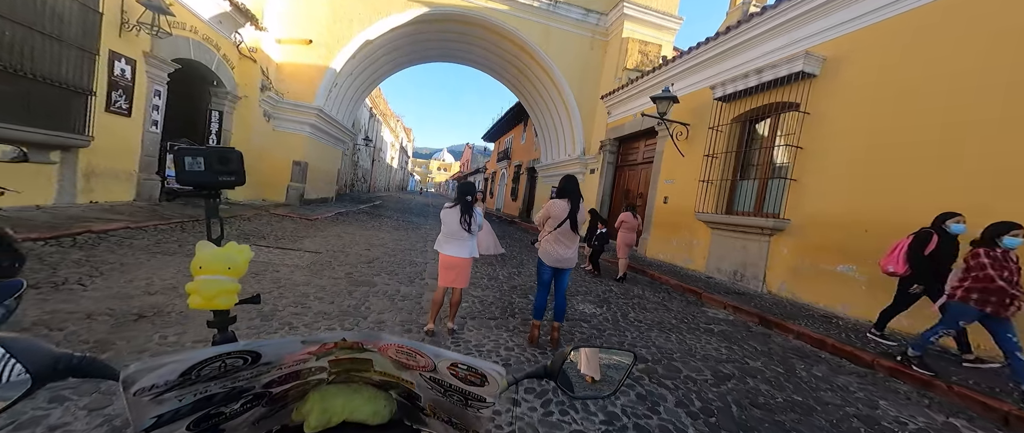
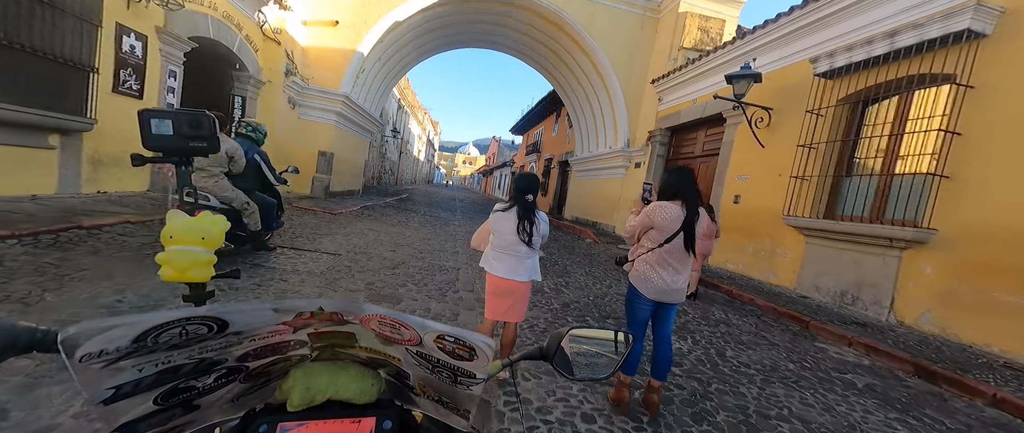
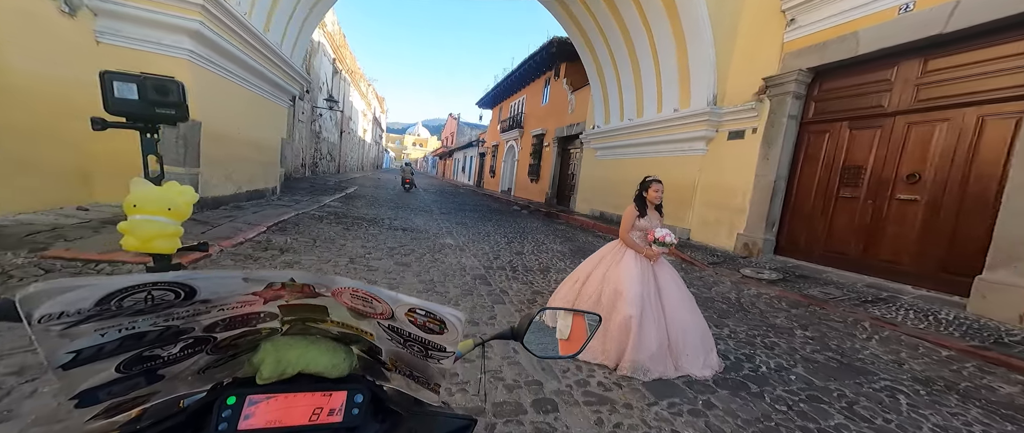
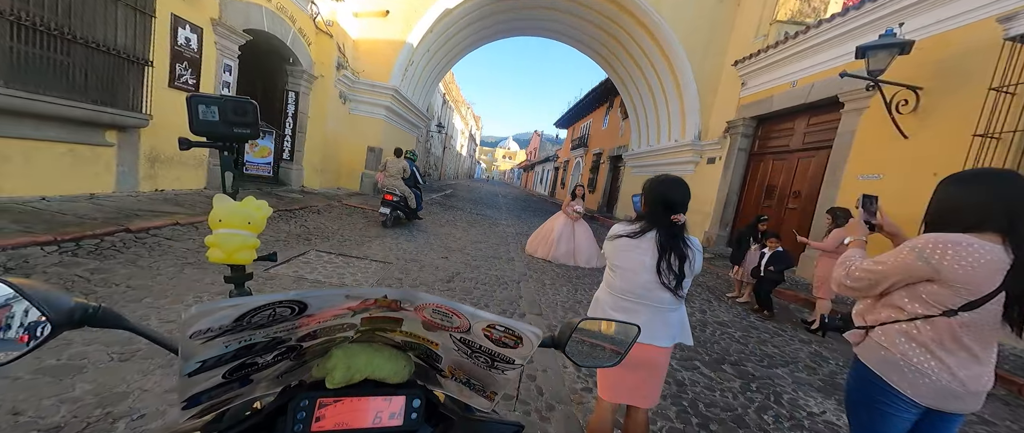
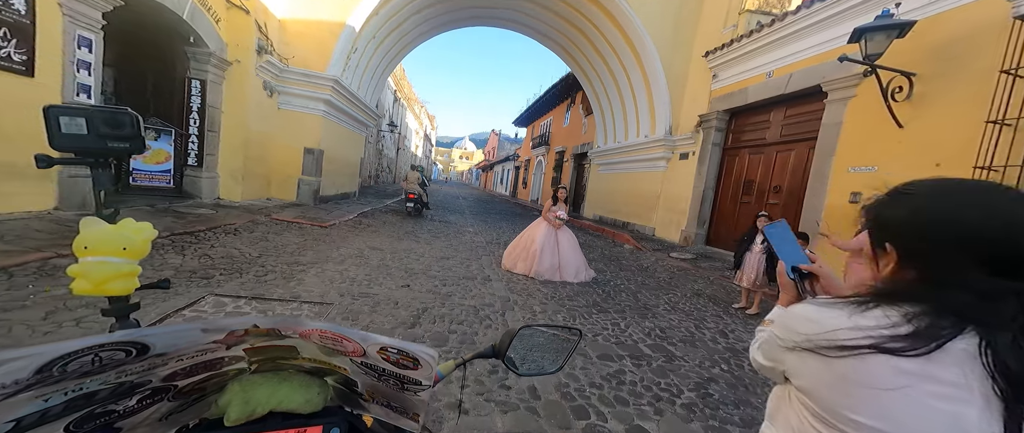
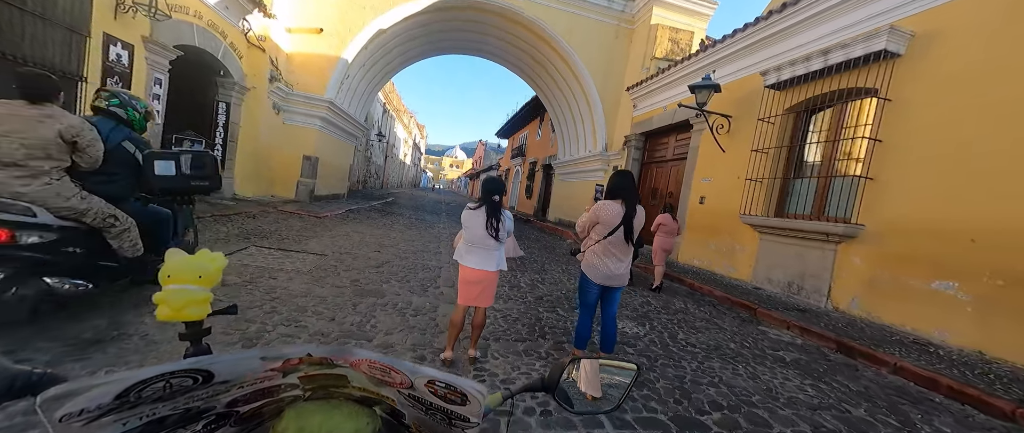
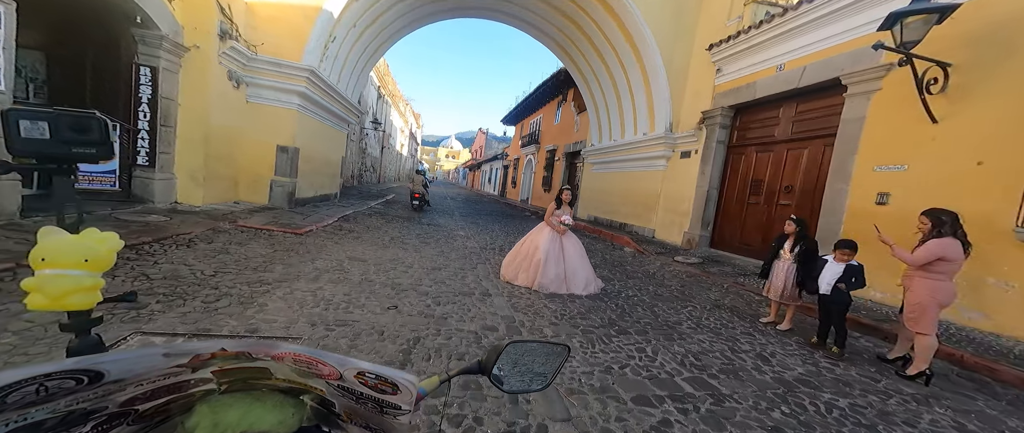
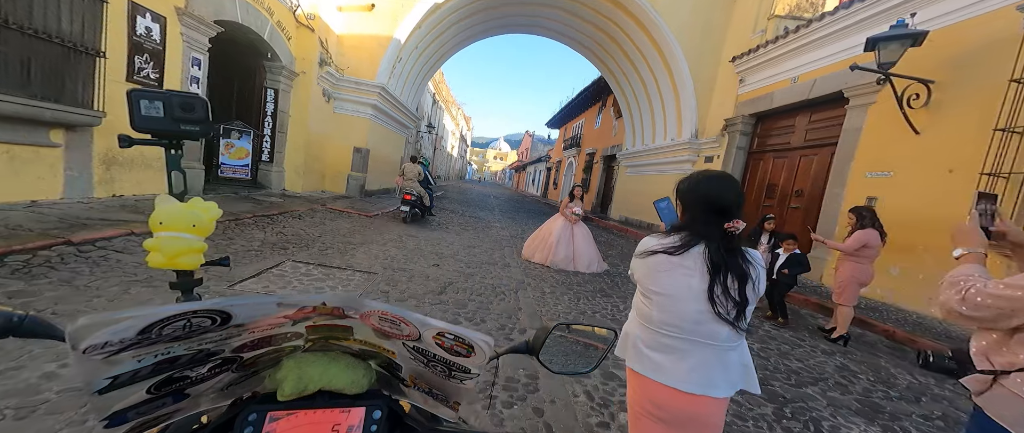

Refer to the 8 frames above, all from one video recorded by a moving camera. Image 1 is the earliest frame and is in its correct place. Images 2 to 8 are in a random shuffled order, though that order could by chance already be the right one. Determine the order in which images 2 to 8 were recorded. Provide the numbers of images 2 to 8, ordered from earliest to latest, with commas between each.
6, 2, 4, 8, 5, 7, 3
